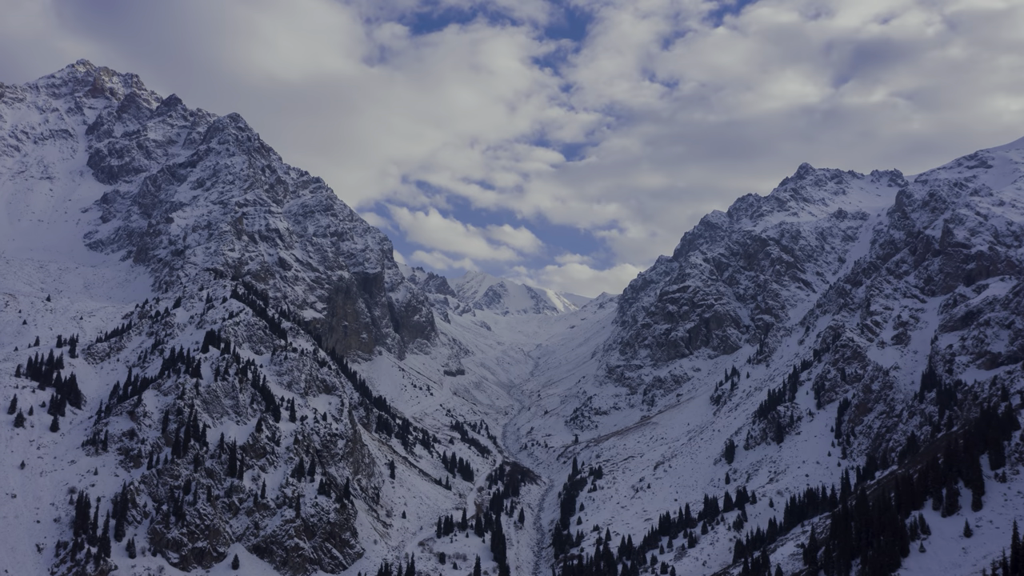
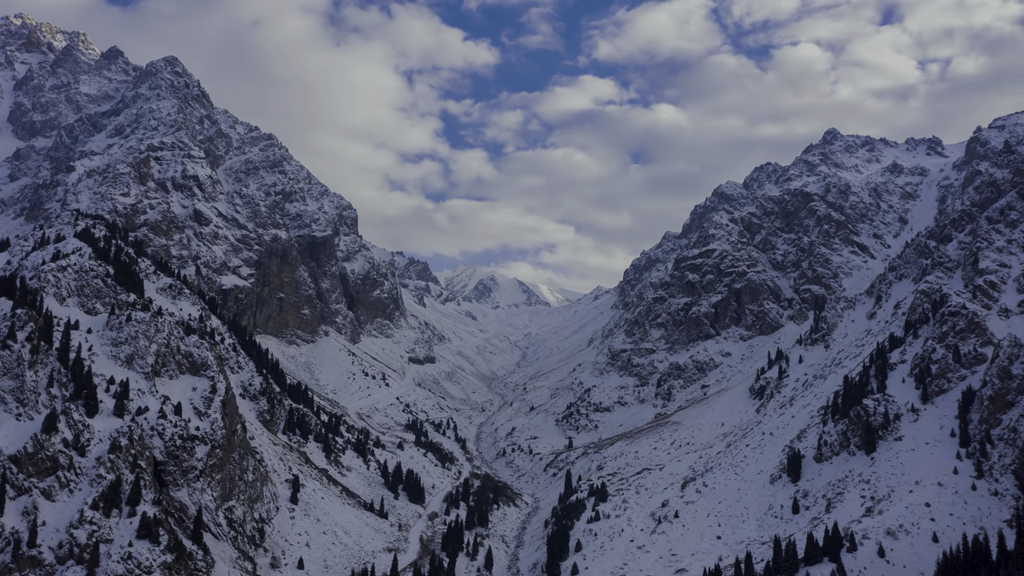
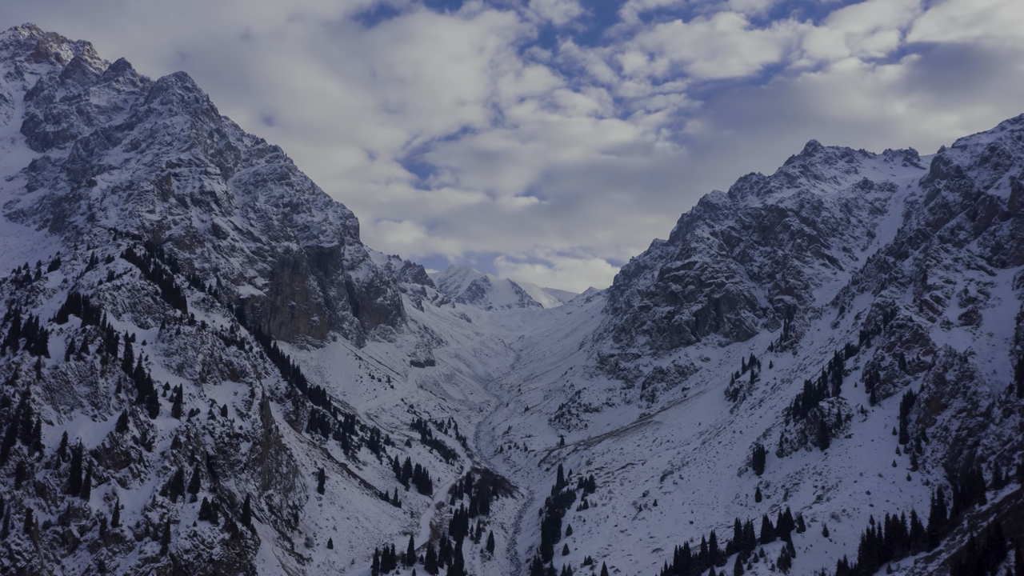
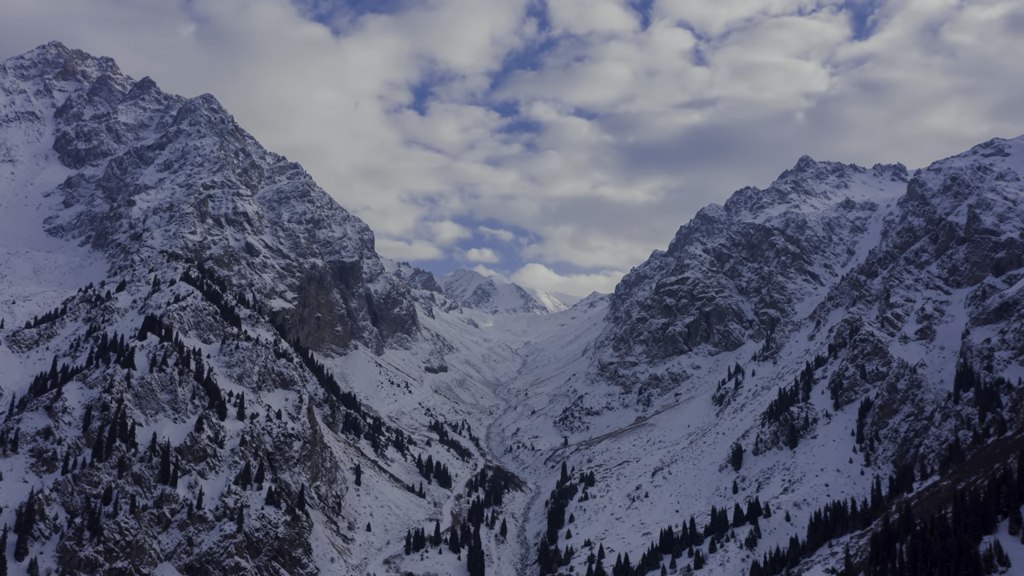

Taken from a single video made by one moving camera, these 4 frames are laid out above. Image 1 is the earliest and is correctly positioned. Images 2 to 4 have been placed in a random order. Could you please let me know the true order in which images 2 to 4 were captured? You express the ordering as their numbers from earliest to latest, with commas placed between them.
4, 3, 2
